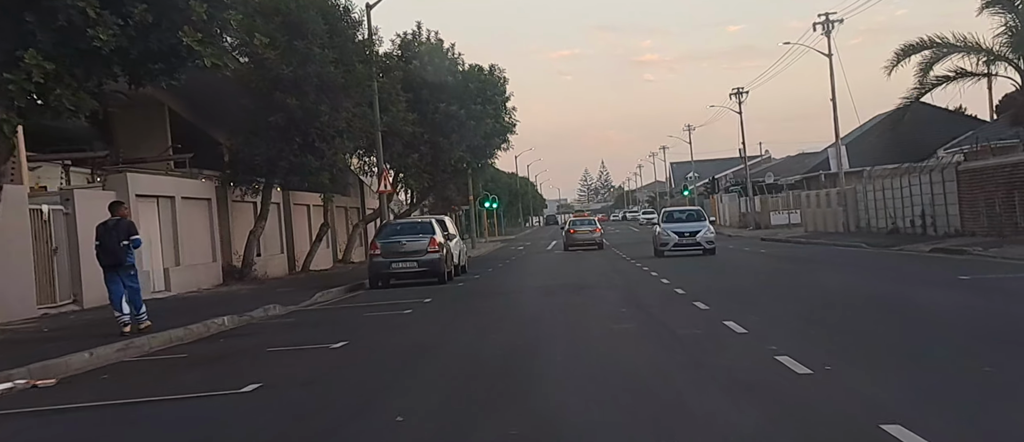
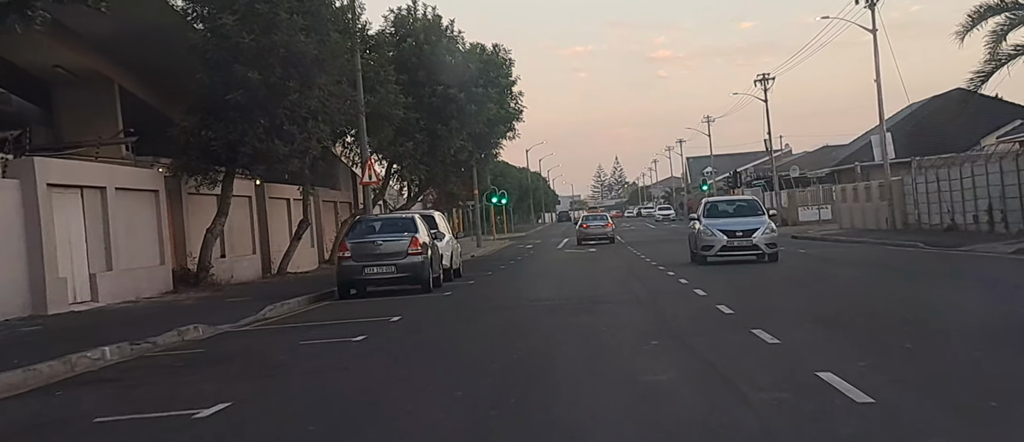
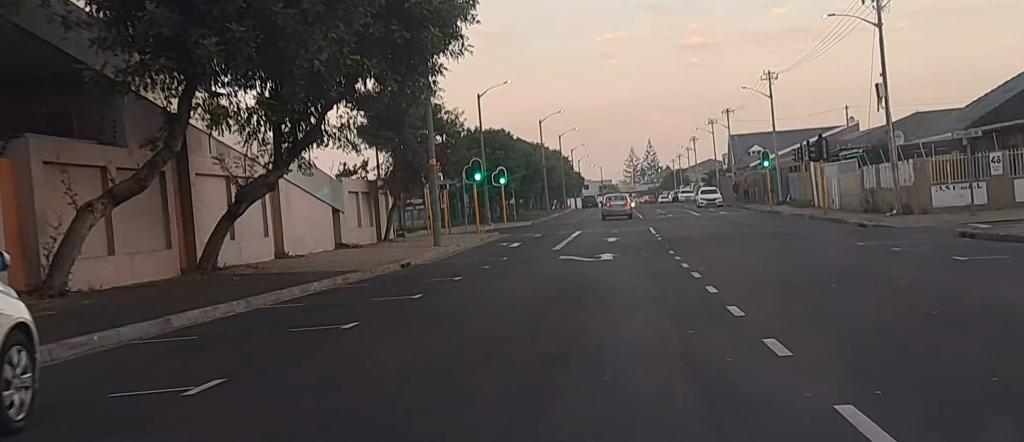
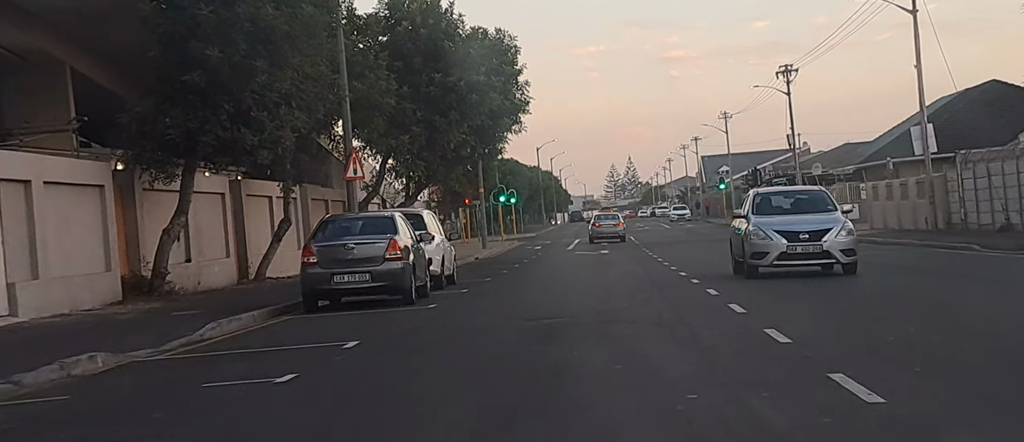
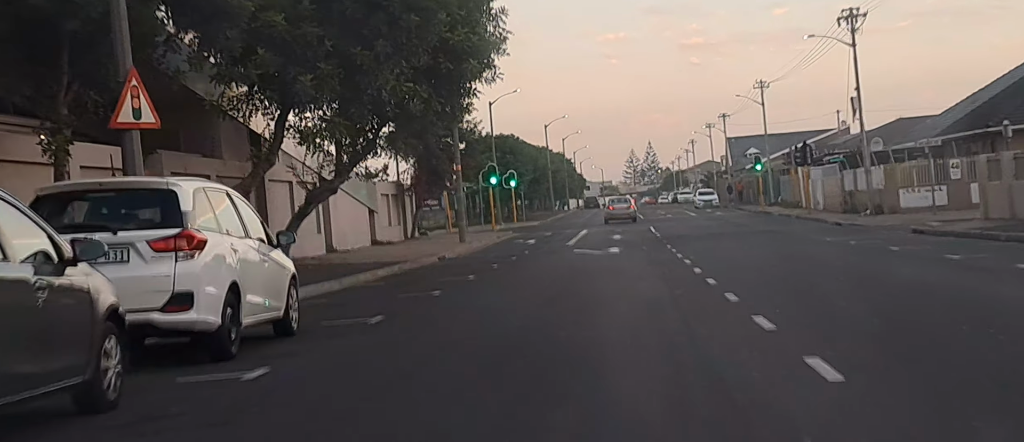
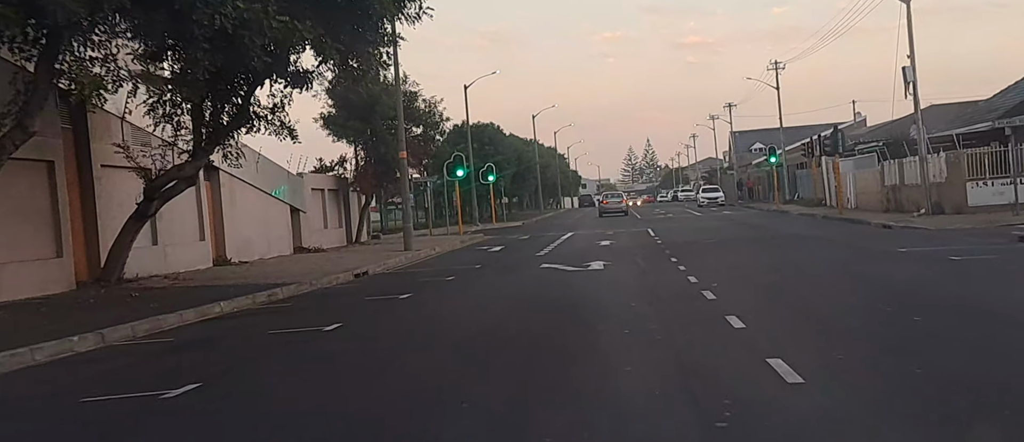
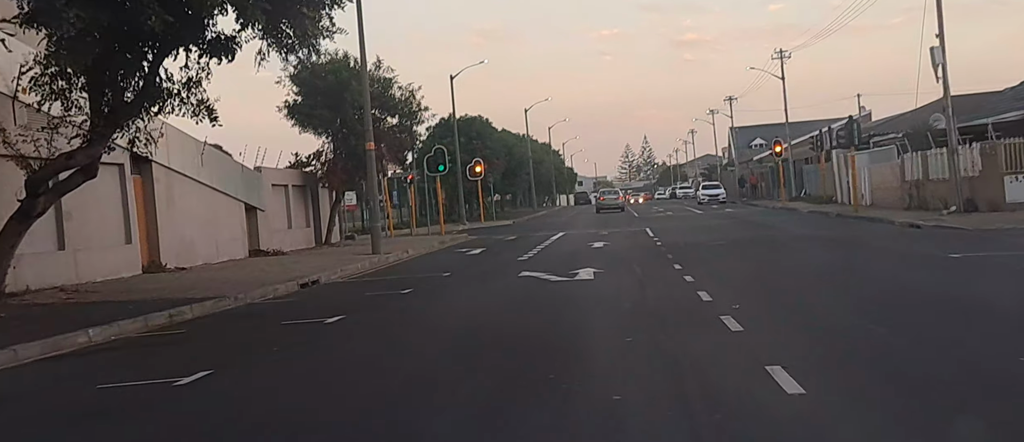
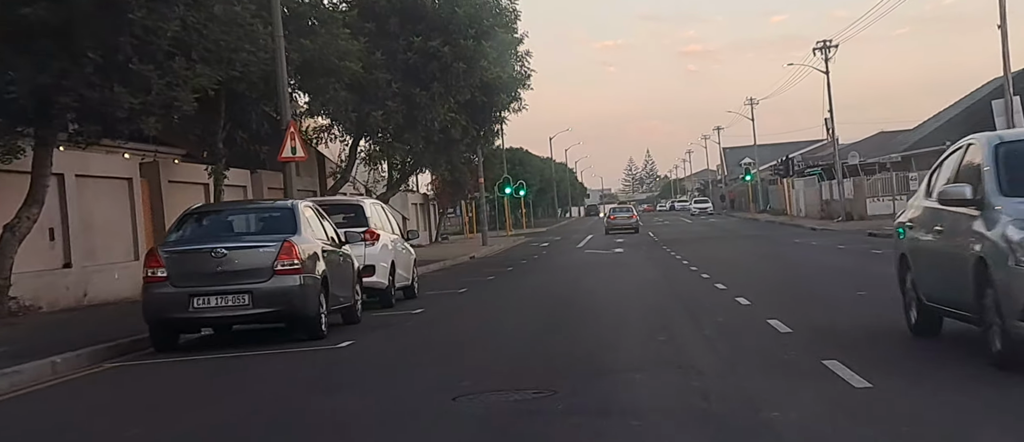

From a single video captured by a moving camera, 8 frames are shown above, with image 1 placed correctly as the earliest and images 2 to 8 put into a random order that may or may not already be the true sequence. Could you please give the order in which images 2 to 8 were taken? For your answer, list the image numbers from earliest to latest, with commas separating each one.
2, 4, 8, 5, 3, 6, 7
